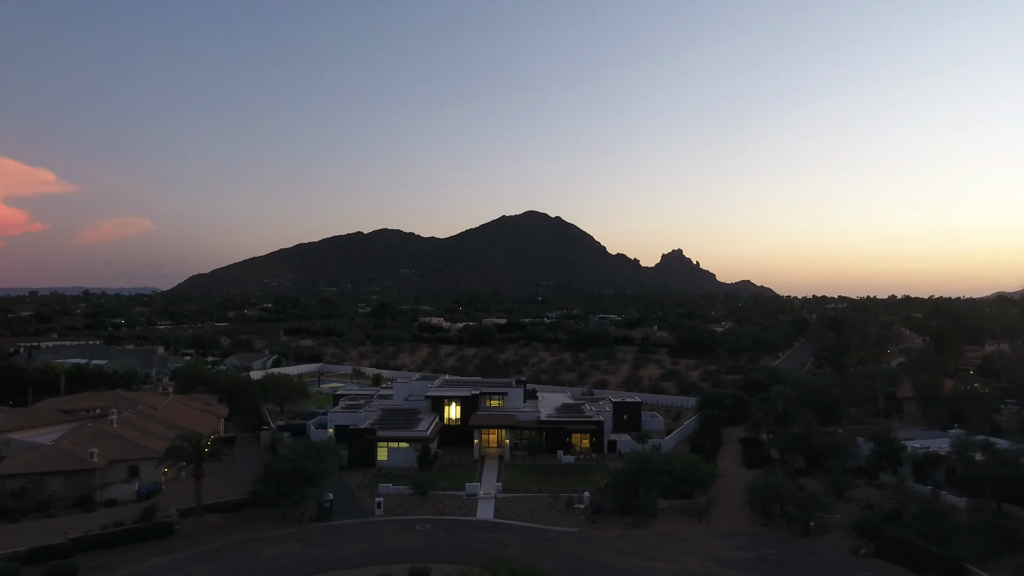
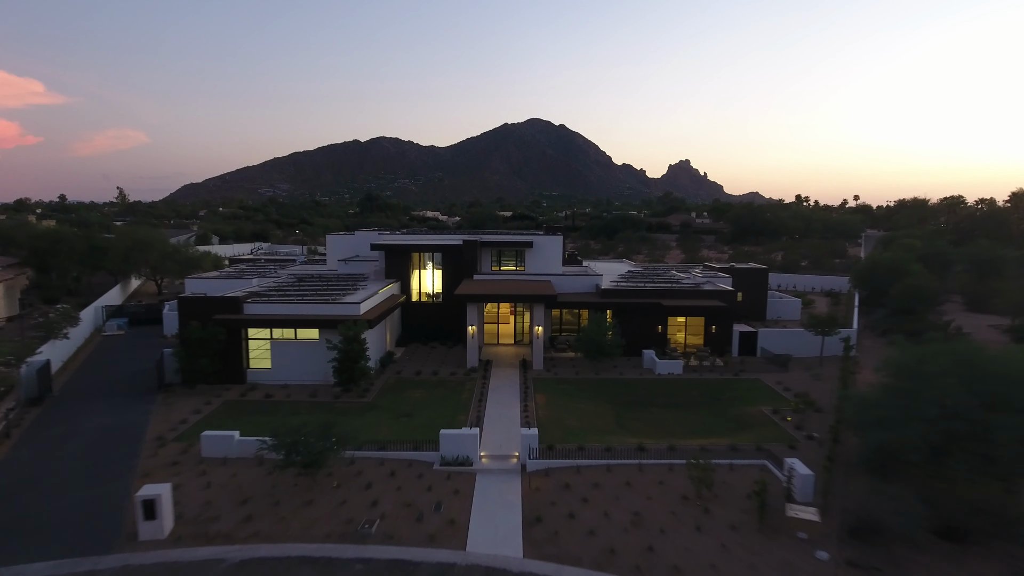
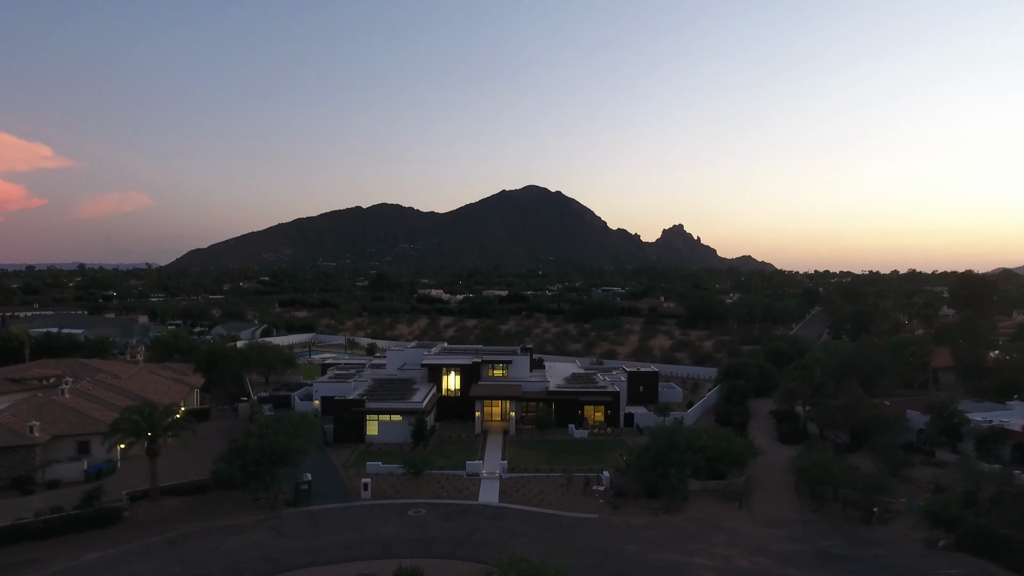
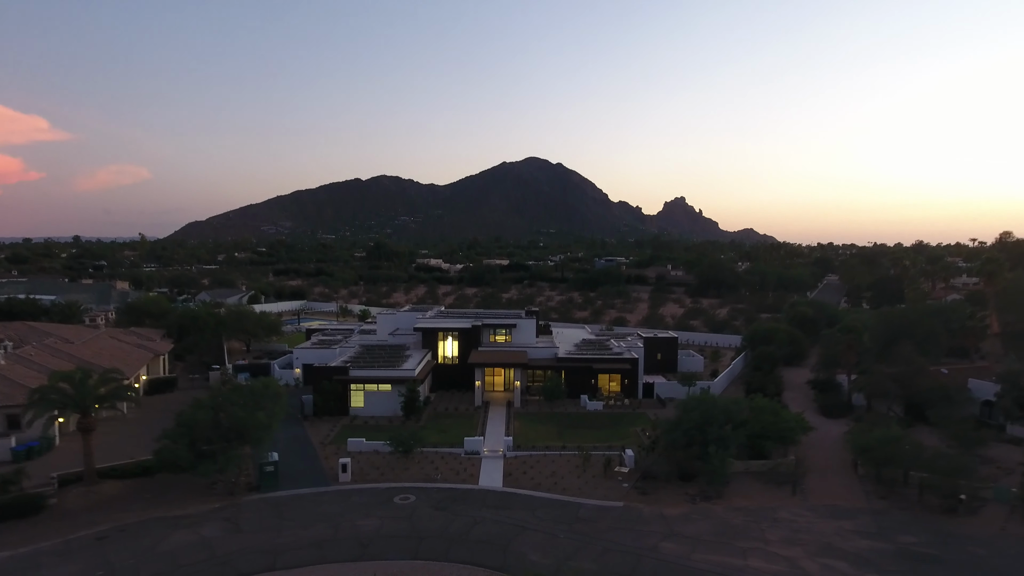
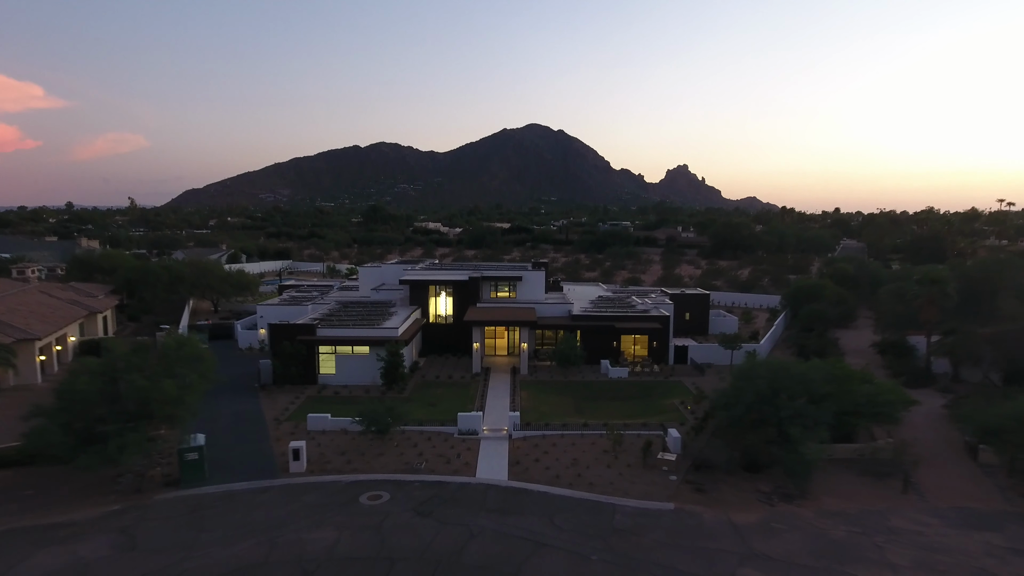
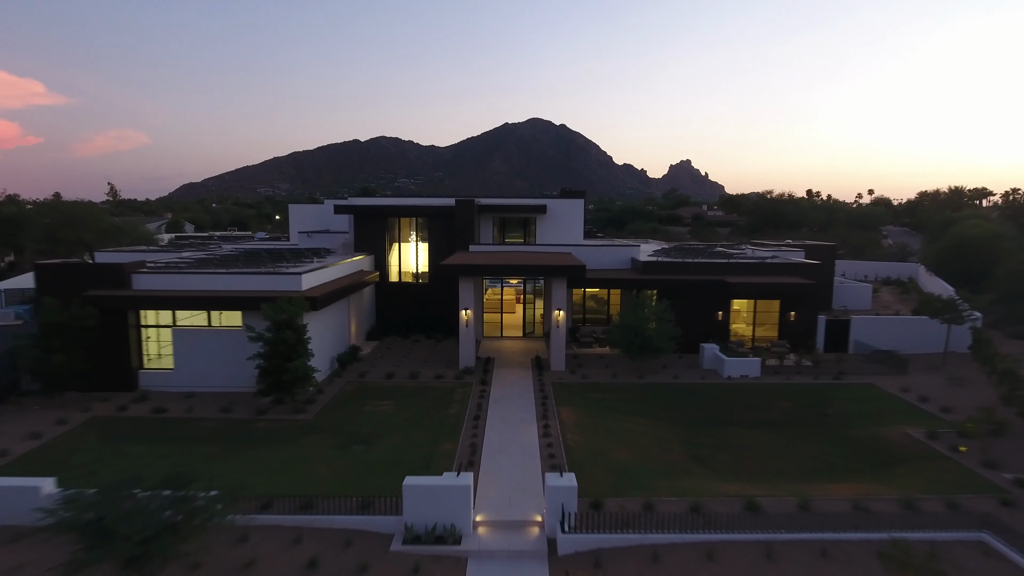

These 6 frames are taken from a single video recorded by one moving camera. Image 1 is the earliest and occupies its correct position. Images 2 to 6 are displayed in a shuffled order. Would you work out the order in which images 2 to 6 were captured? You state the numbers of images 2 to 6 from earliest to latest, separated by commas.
3, 4, 5, 2, 6
